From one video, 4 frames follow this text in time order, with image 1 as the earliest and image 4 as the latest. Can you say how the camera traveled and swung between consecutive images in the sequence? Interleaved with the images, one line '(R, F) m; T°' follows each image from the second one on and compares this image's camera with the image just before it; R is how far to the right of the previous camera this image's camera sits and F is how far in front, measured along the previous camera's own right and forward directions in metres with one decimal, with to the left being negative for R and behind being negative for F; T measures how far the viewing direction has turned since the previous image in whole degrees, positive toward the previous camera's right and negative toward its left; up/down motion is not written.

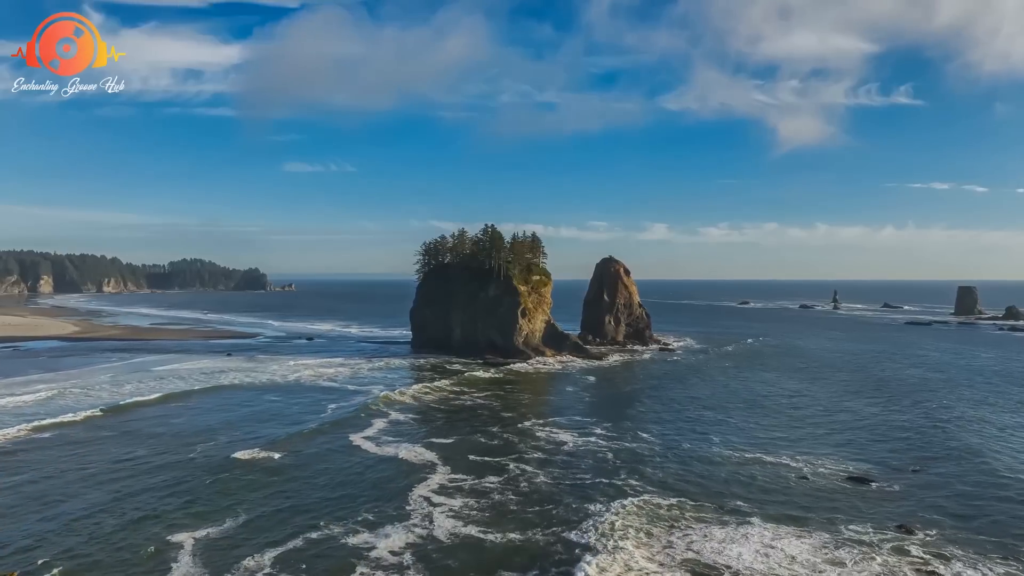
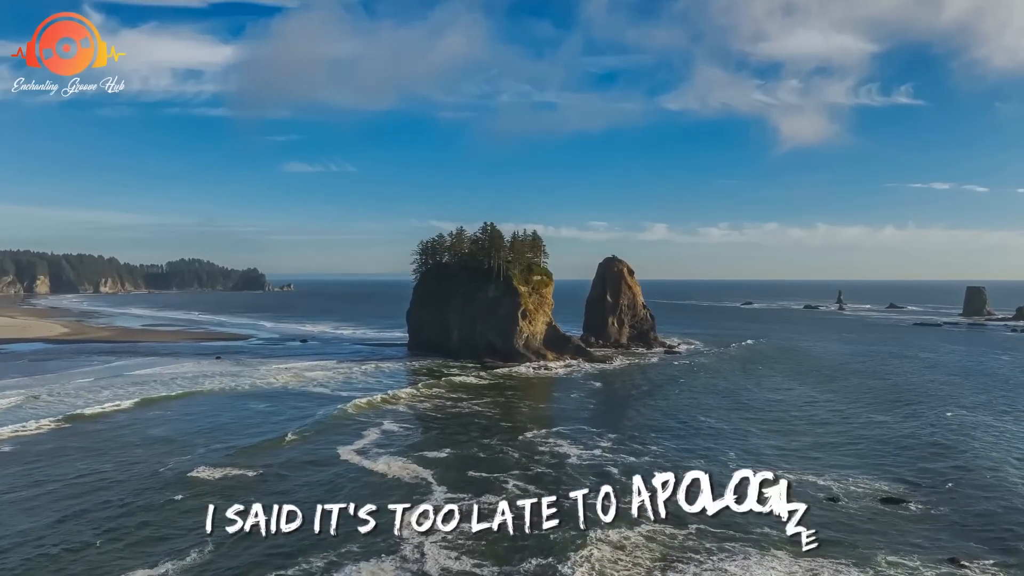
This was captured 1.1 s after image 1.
(0.0, +2.2) m; 0°
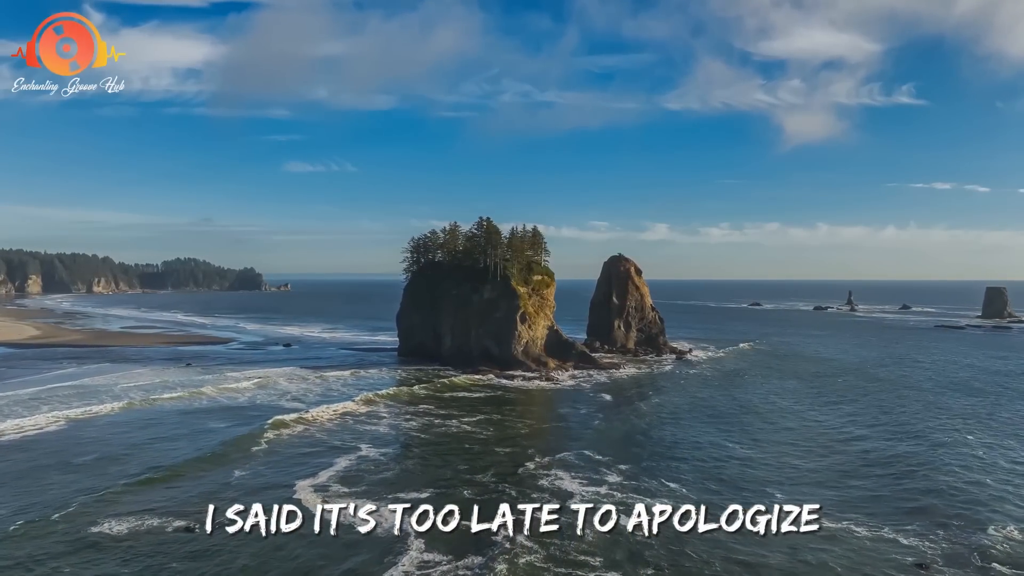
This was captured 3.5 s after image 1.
(+0.2, +4.9) m; 0°
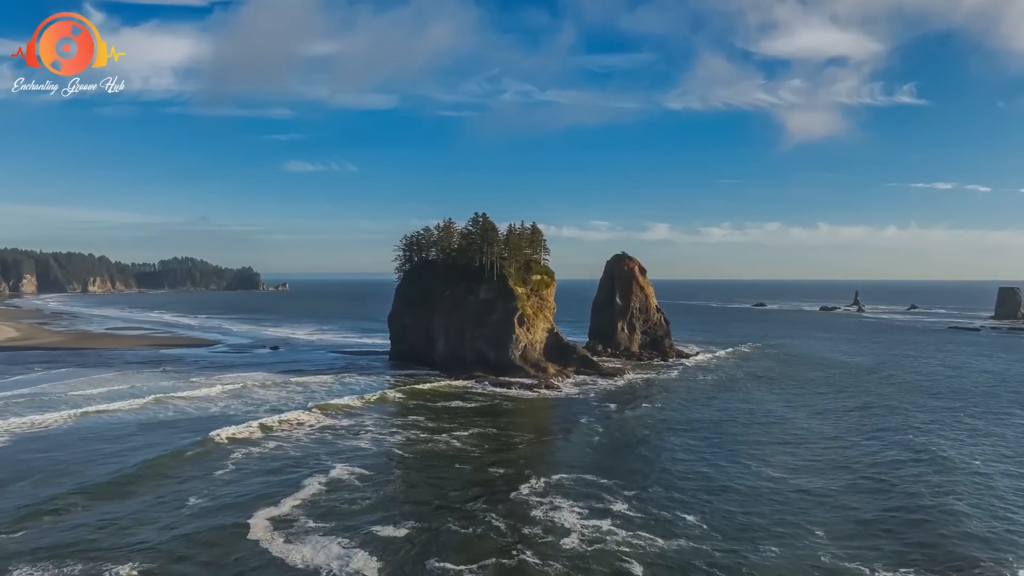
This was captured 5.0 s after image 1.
(+0.3, +3.1) m; 0°
